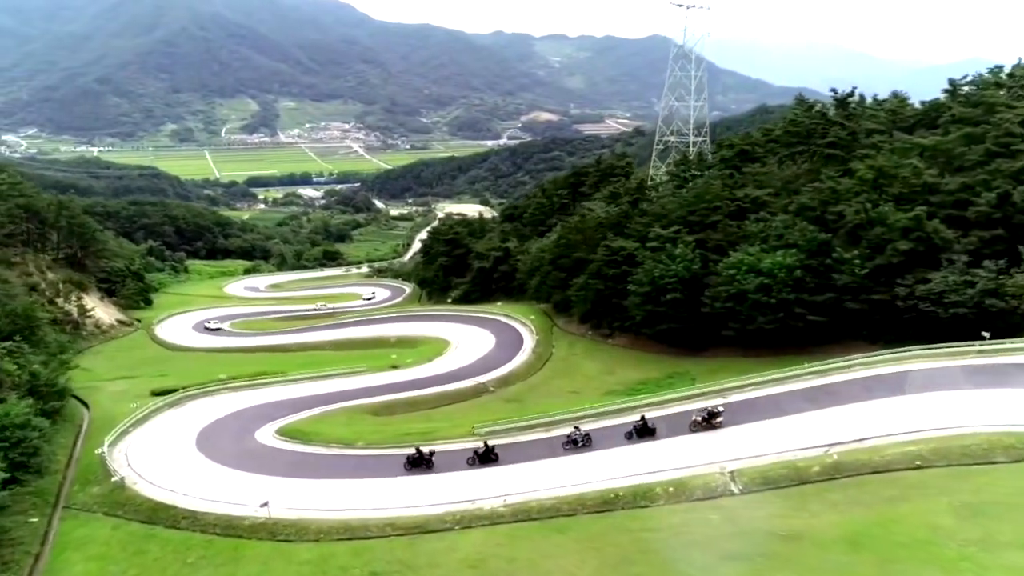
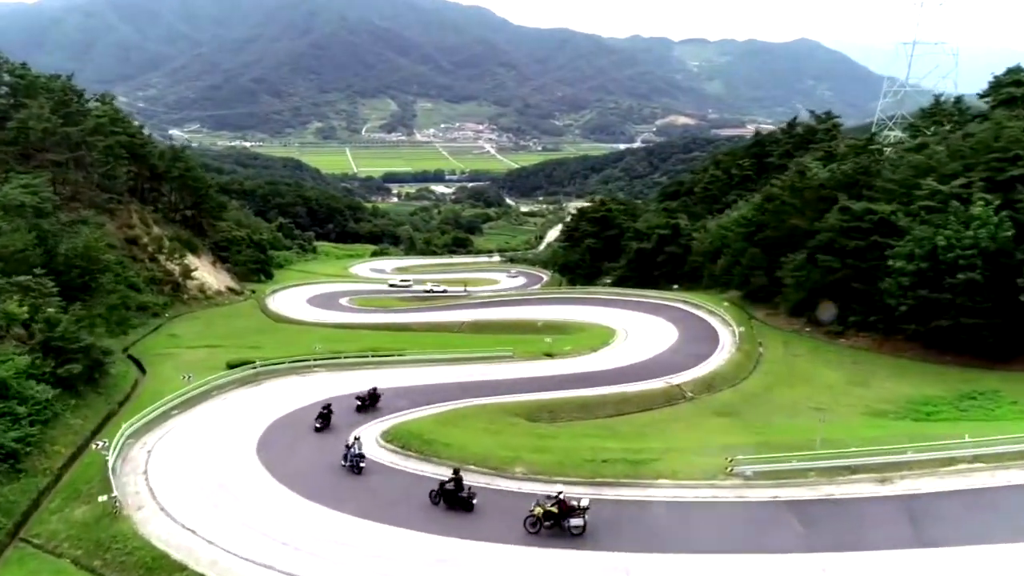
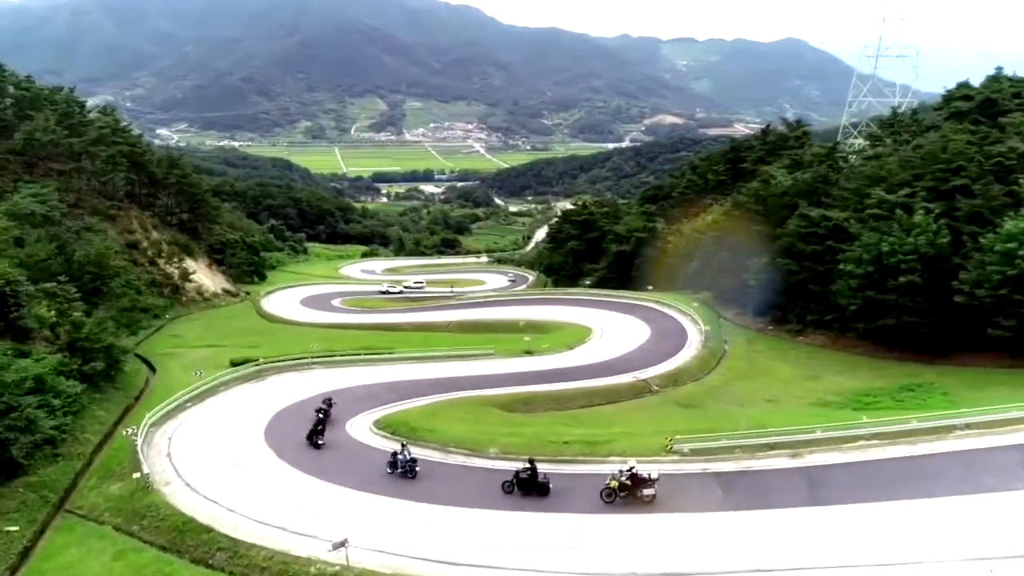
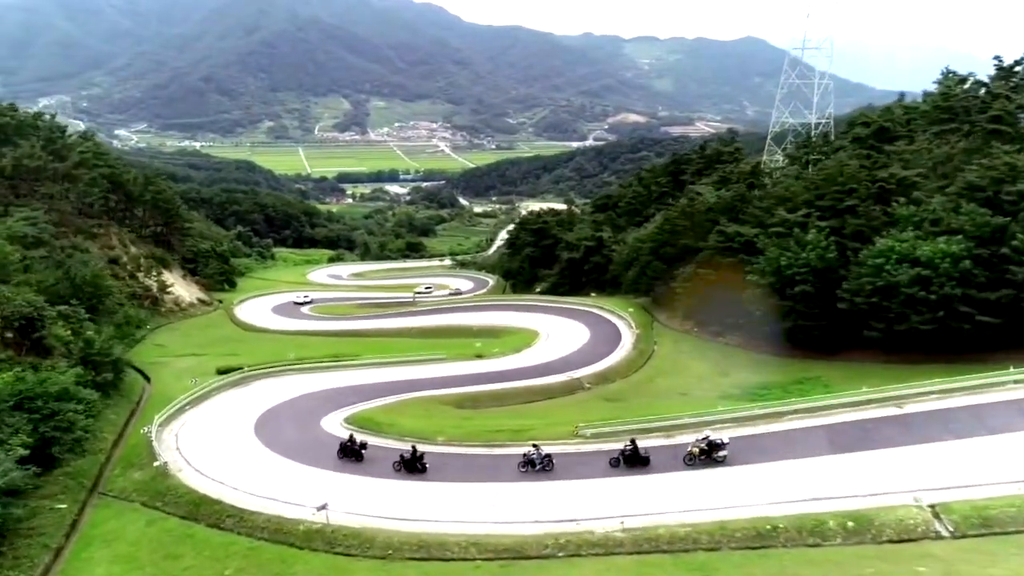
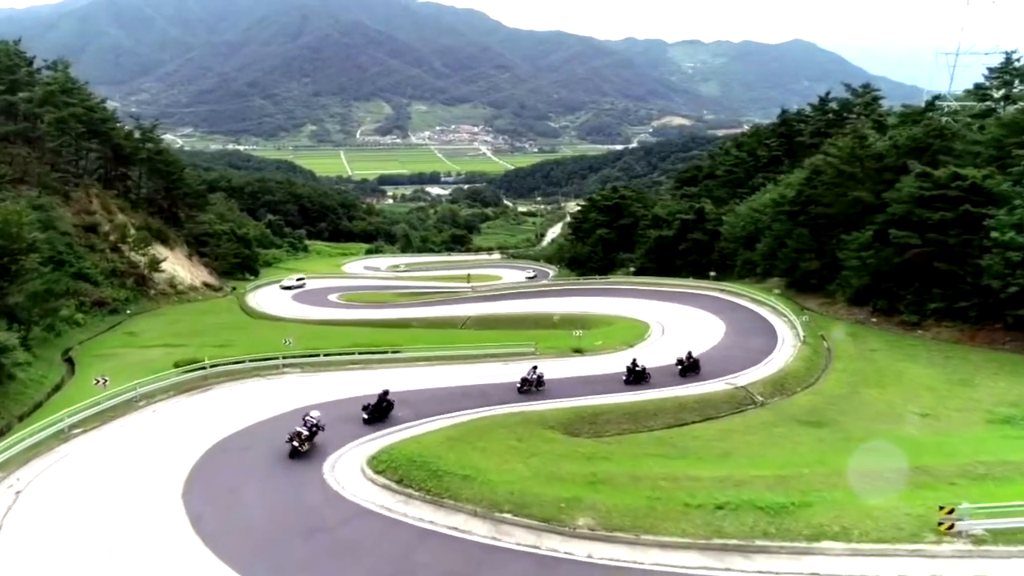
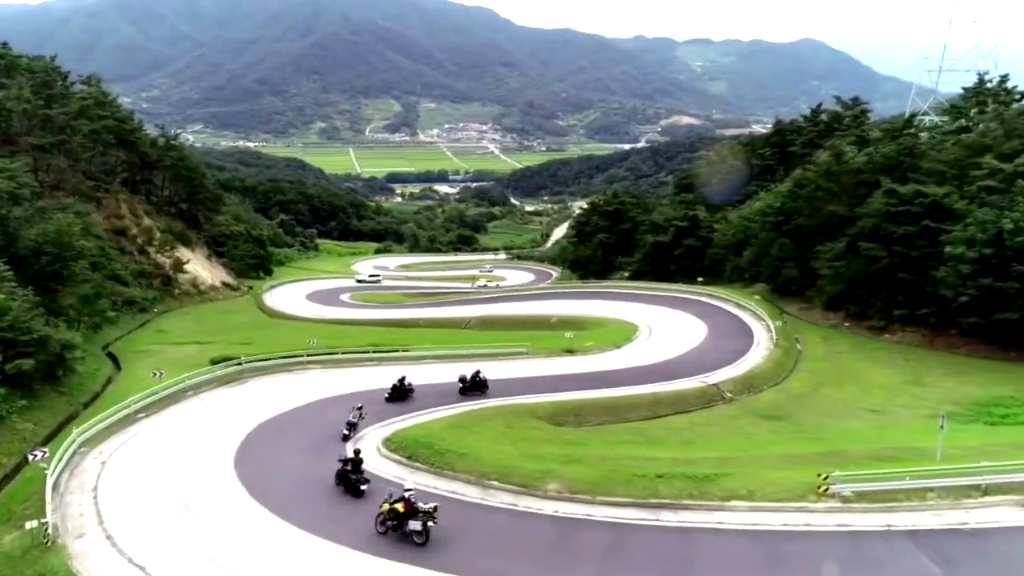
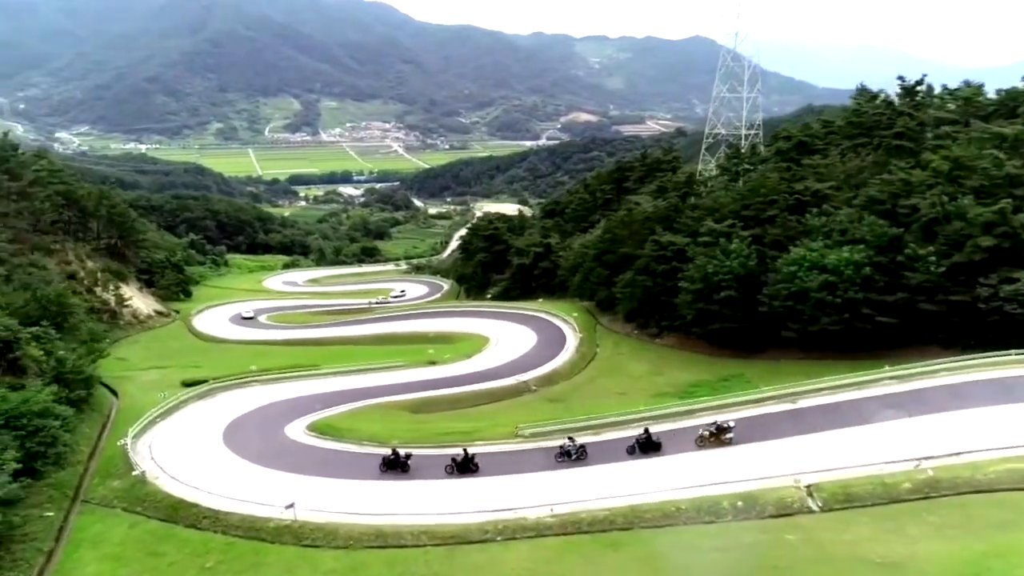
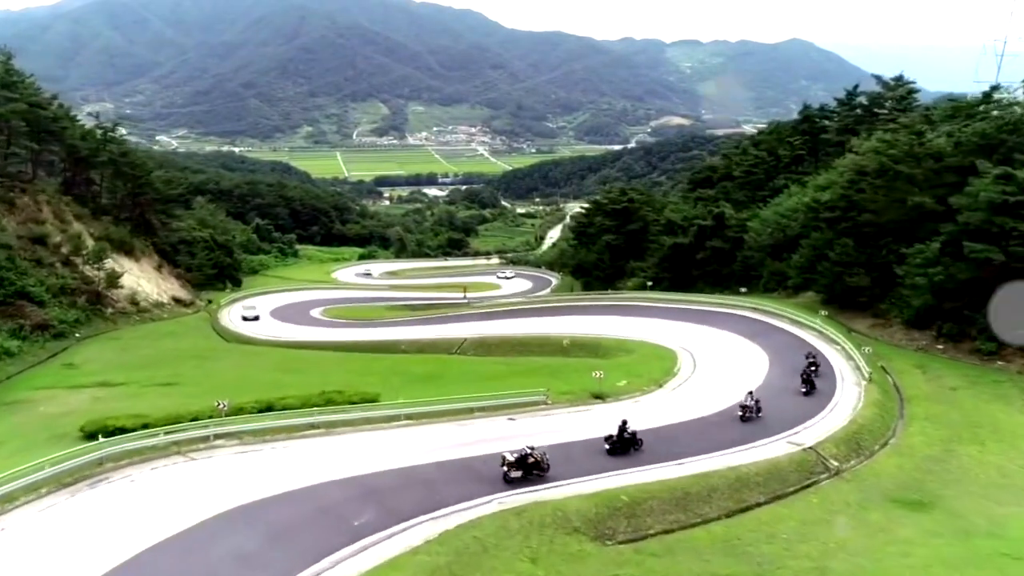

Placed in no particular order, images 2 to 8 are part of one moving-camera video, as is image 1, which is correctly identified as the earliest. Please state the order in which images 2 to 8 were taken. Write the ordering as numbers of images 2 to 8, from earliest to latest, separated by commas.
7, 4, 3, 2, 6, 5, 8
